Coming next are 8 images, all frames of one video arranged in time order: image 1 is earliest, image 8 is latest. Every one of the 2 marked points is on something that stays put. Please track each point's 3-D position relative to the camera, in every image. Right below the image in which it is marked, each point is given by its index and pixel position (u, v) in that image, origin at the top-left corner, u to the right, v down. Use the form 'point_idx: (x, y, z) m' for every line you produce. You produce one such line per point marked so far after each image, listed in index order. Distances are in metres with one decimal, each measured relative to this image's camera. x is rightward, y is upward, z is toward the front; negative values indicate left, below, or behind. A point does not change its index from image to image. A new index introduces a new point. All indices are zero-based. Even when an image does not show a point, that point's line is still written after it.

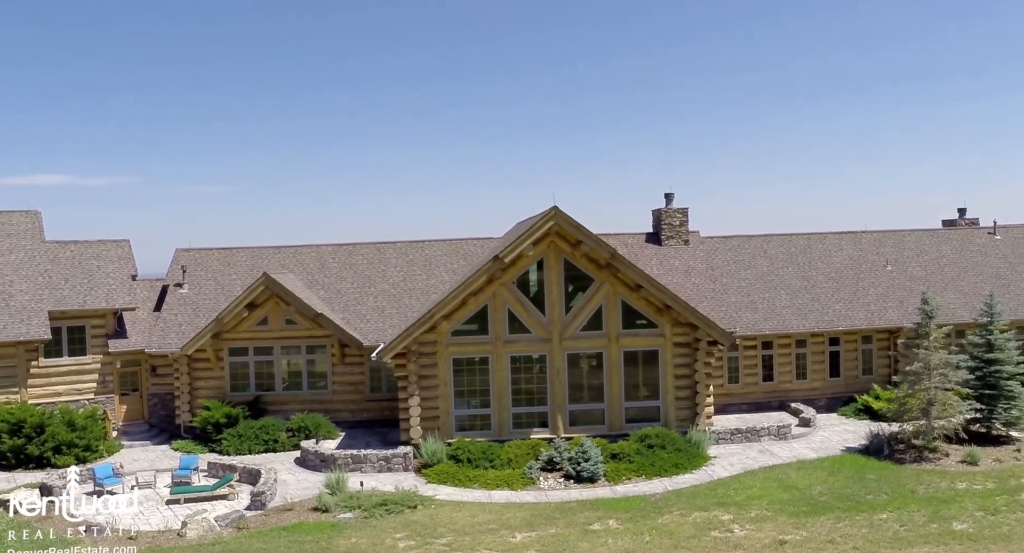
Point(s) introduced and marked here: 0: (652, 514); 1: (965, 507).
0: (+2.8, -4.8, +19.3) m
1: (+9.3, -4.7, +19.2) m
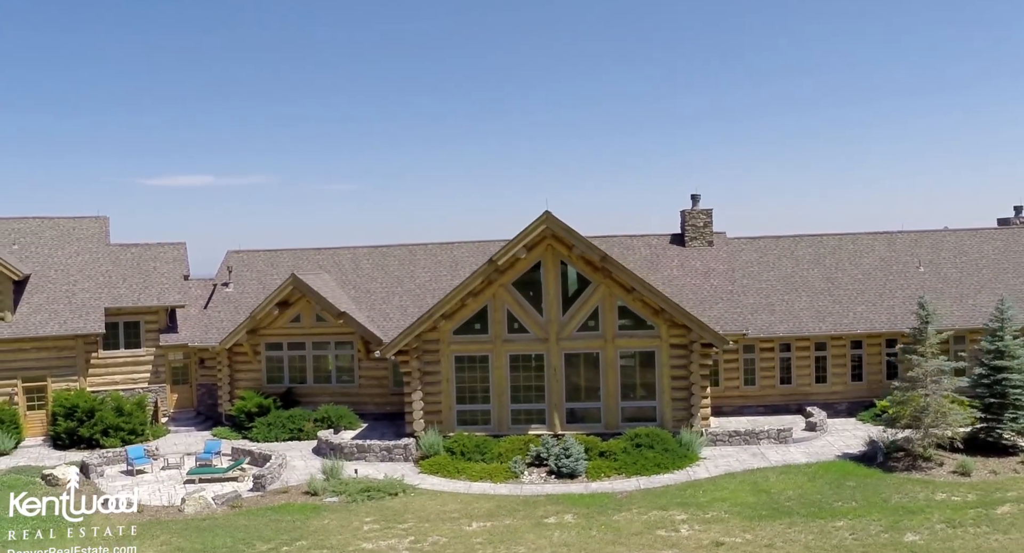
0: (+2.0, -4.9, +20.0) m
1: (+8.4, -4.8, +18.9) m
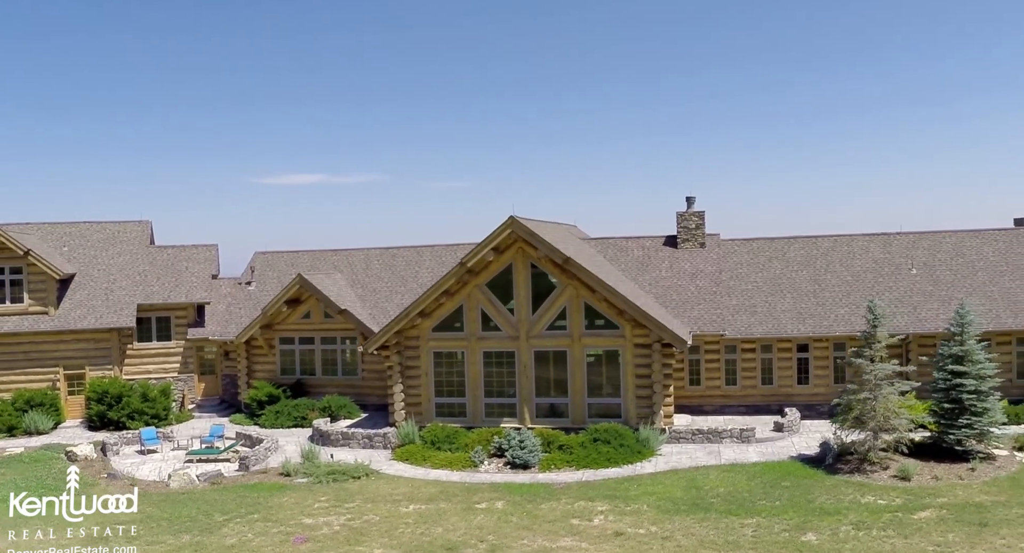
0: (+0.6, -5.0, +21.3) m
1: (+6.8, -4.9, +19.4) m
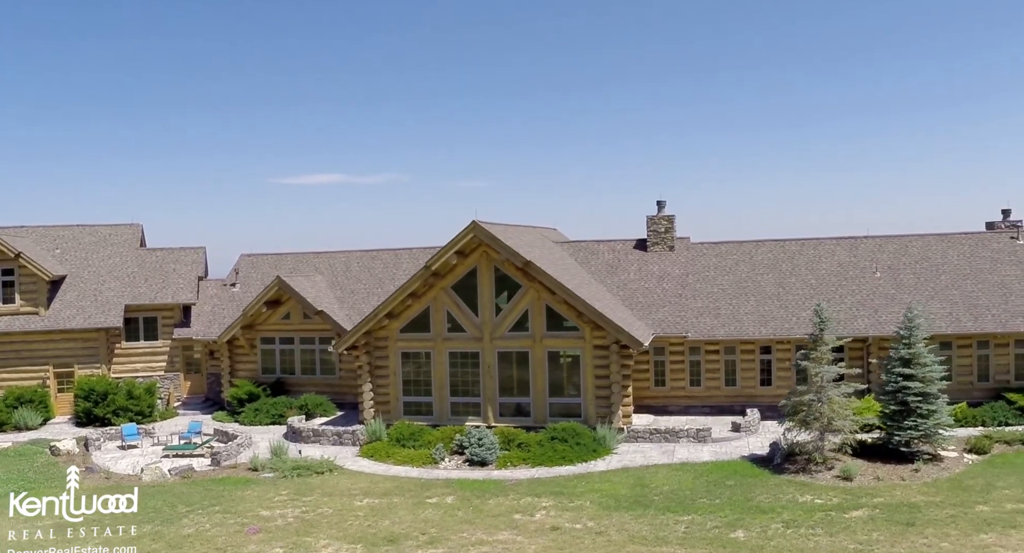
0: (-0.6, -5.1, +22.0) m
1: (+5.6, -5.0, +20.0) m
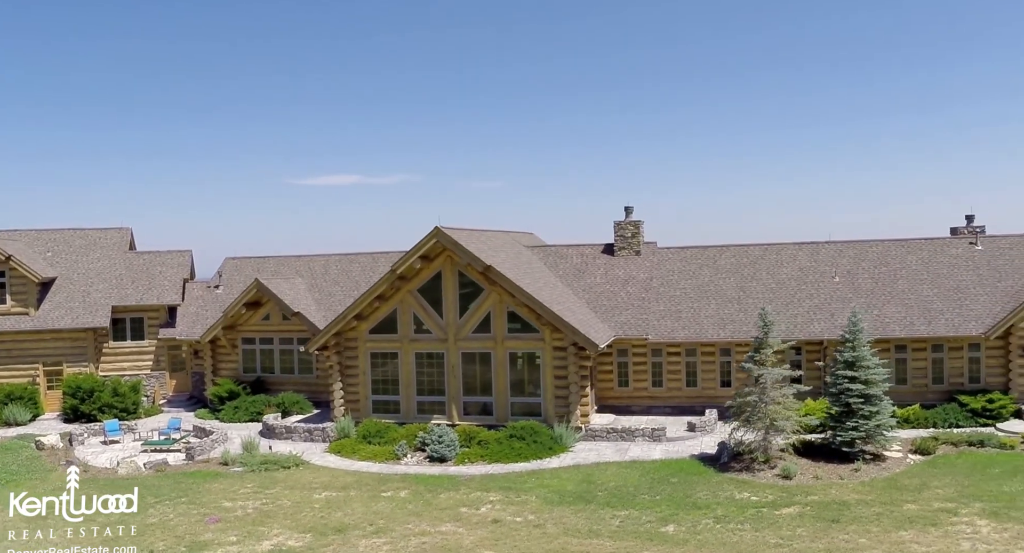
0: (-1.7, -5.2, +23.0) m
1: (+4.3, -5.2, +20.9) m
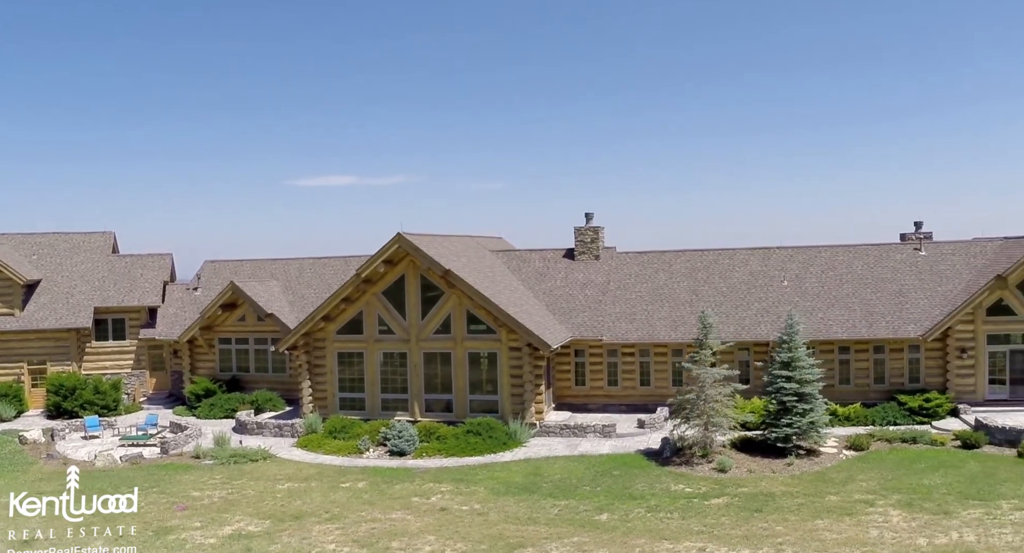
0: (-3.0, -5.3, +24.5) m
1: (+3.1, -5.3, +22.3) m
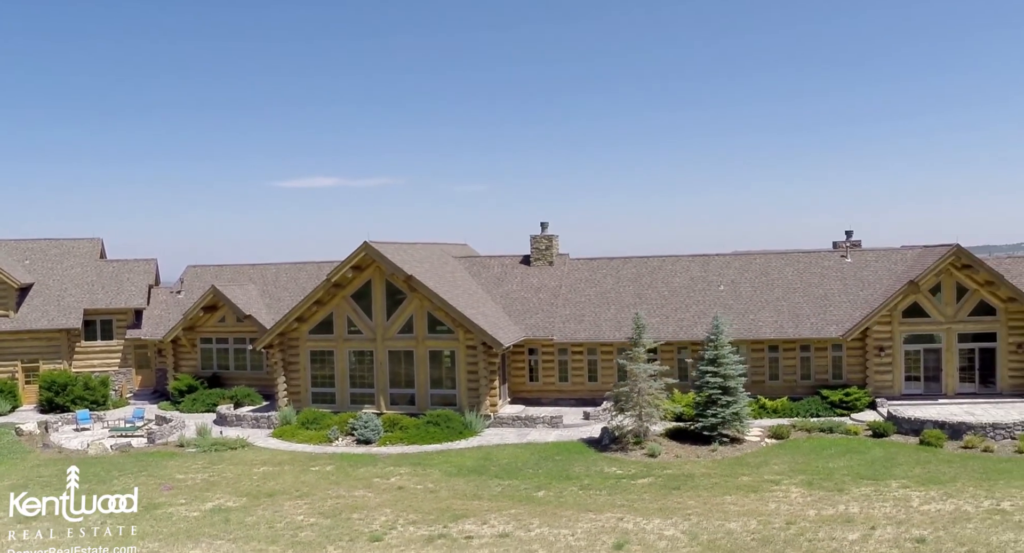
0: (-4.4, -5.5, +27.3) m
1: (+1.8, -5.4, +25.2) m
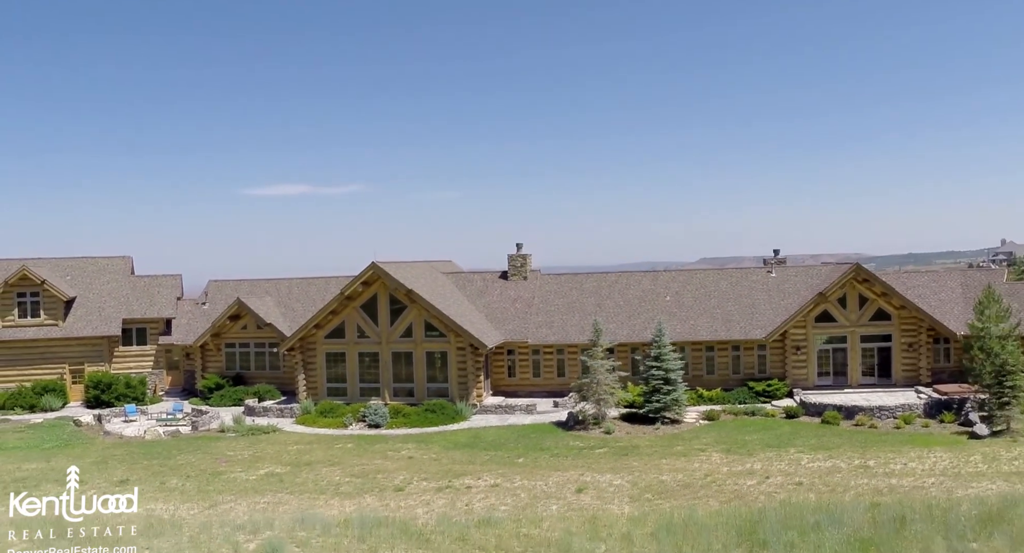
0: (-4.9, -6.0, +33.9) m
1: (+1.3, -5.9, +32.1) m
